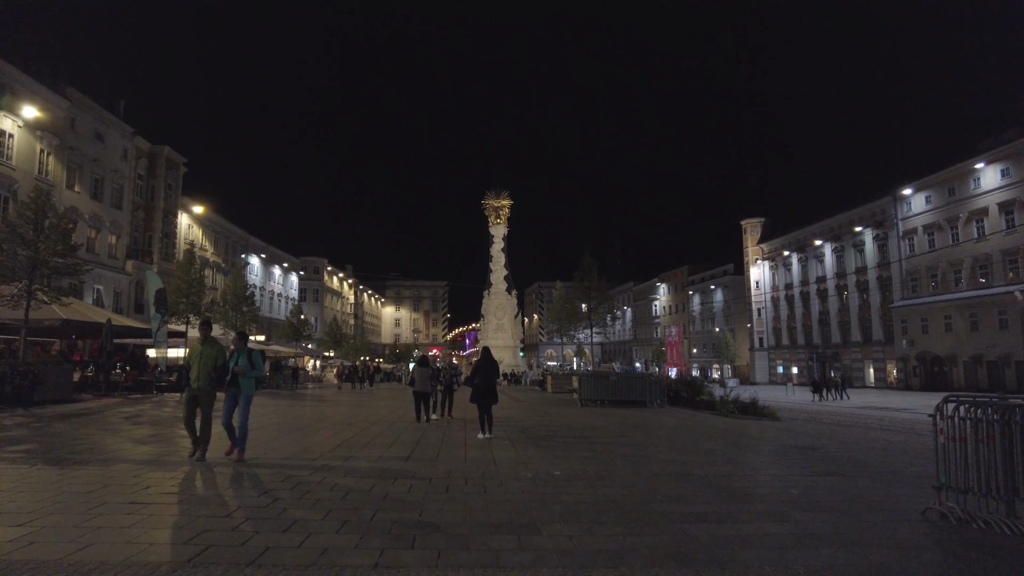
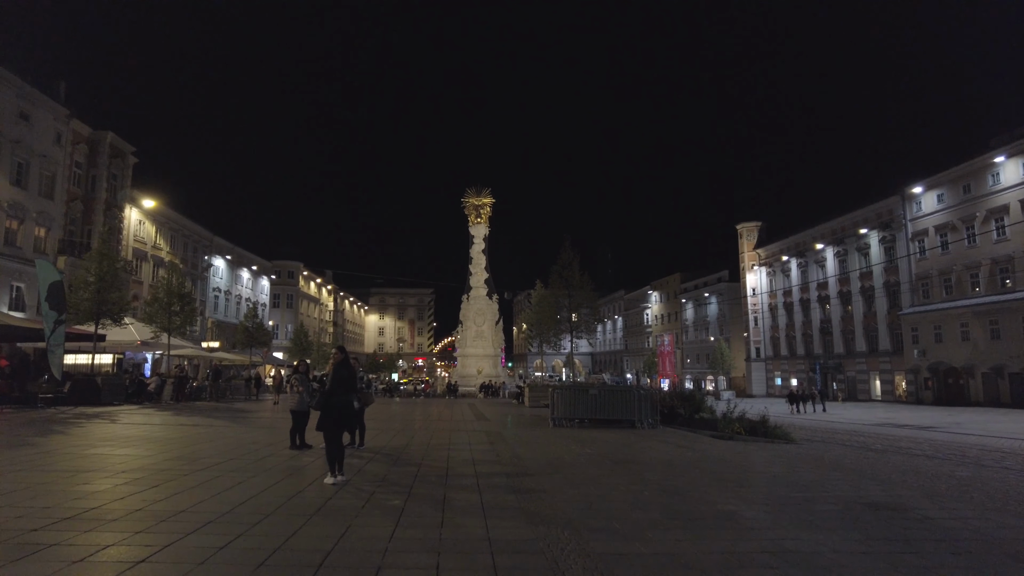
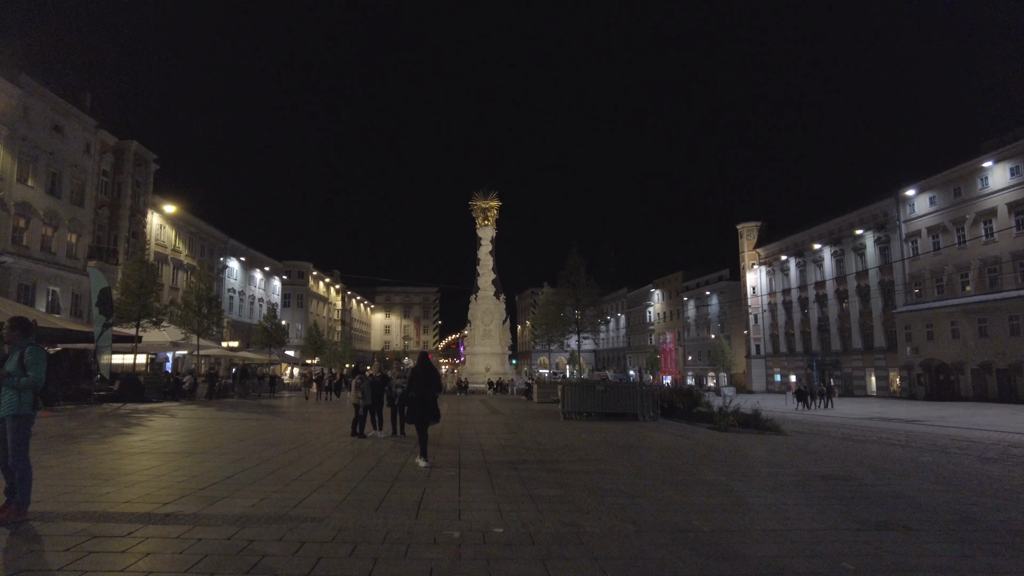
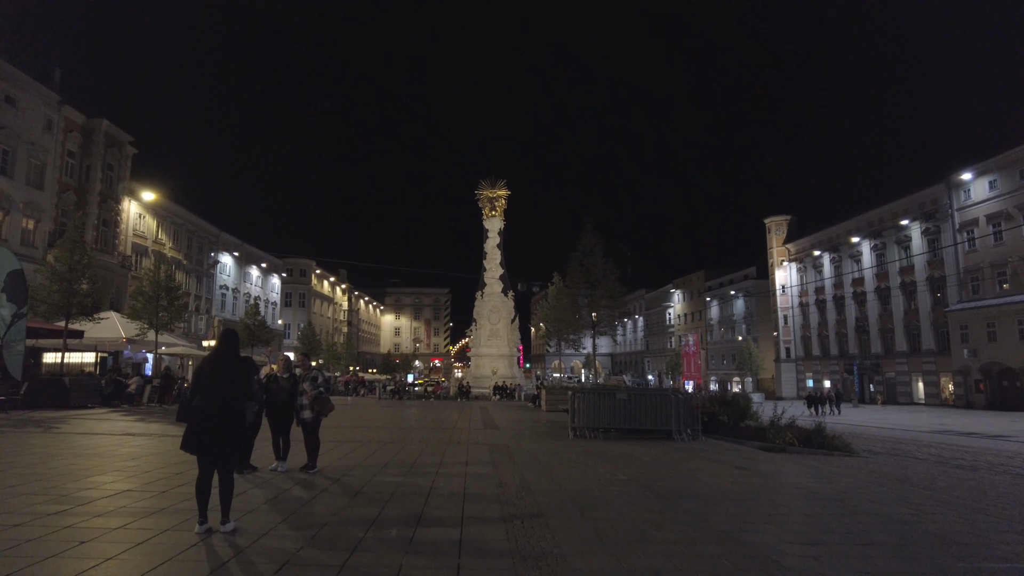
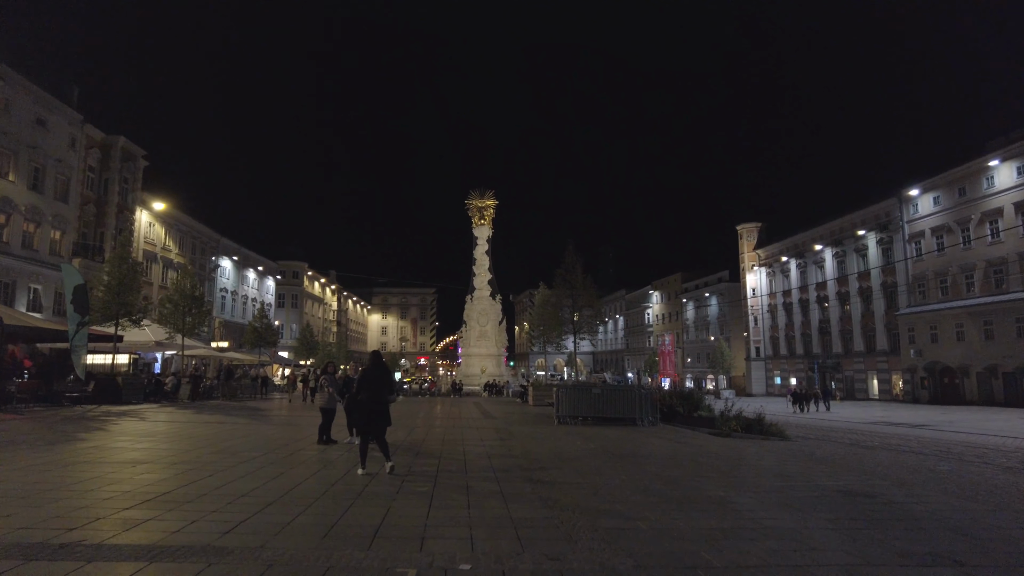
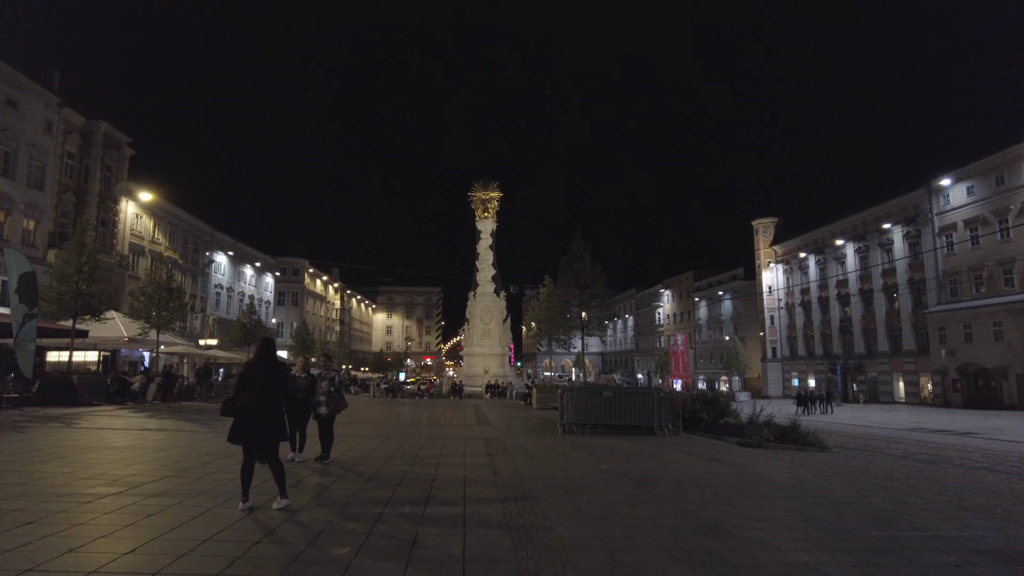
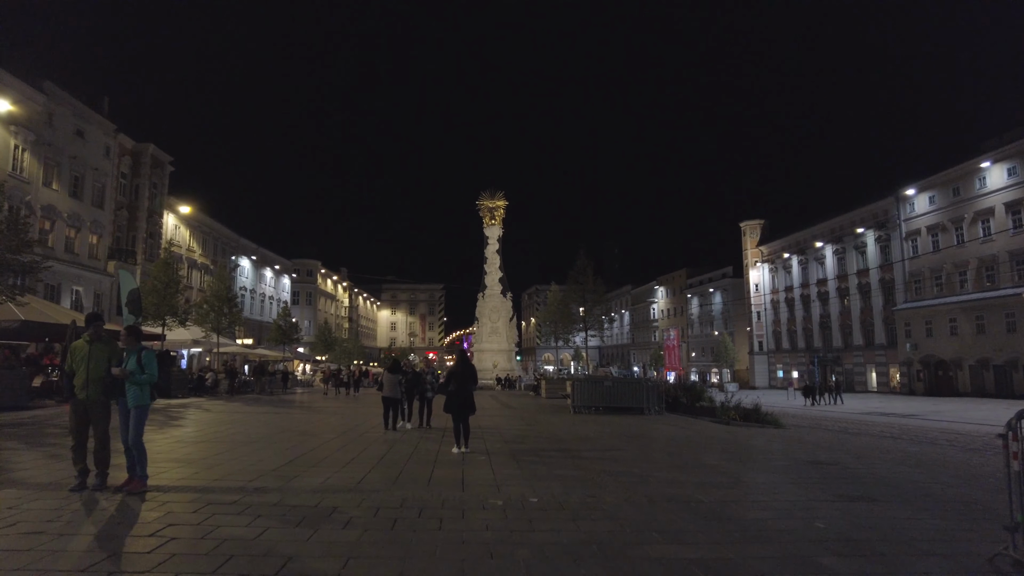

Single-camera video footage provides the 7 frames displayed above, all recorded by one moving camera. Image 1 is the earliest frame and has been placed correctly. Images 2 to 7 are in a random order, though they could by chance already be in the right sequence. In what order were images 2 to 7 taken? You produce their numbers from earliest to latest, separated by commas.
7, 3, 5, 2, 6, 4
